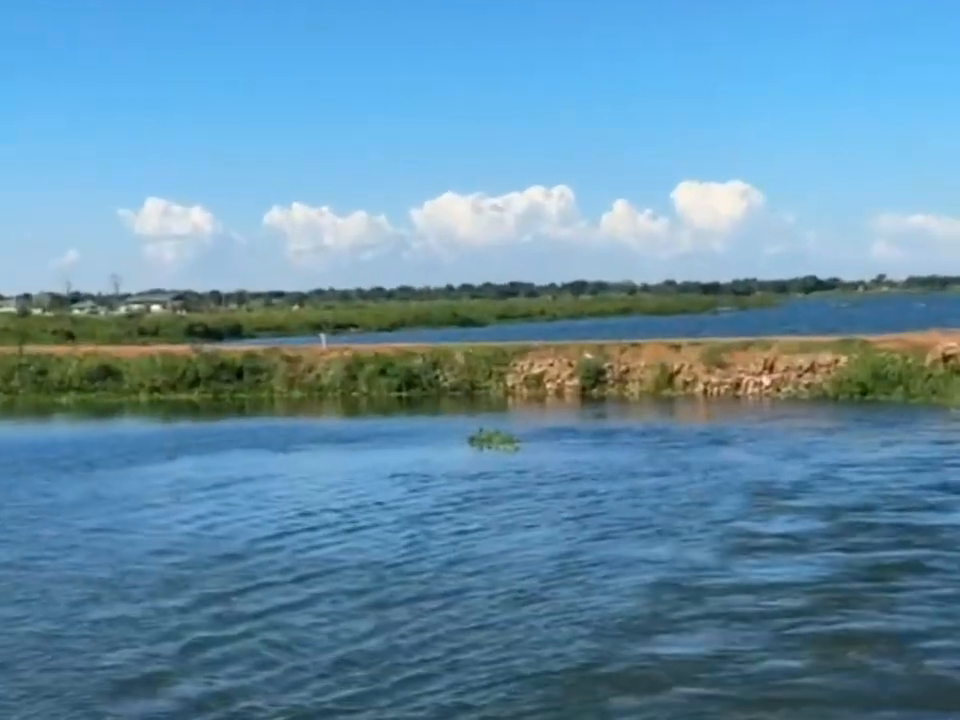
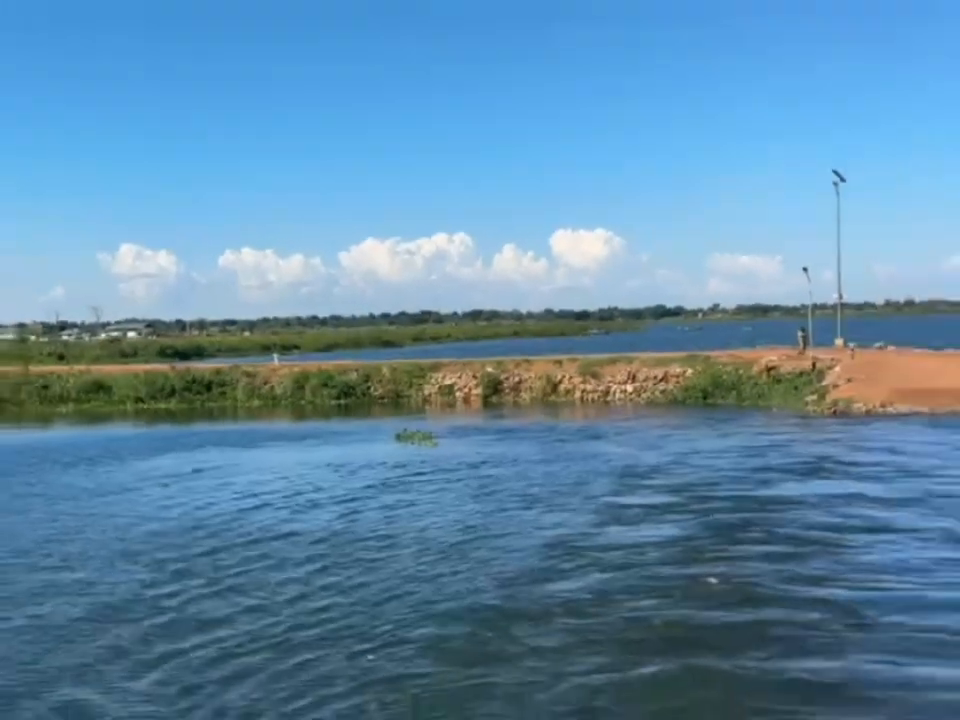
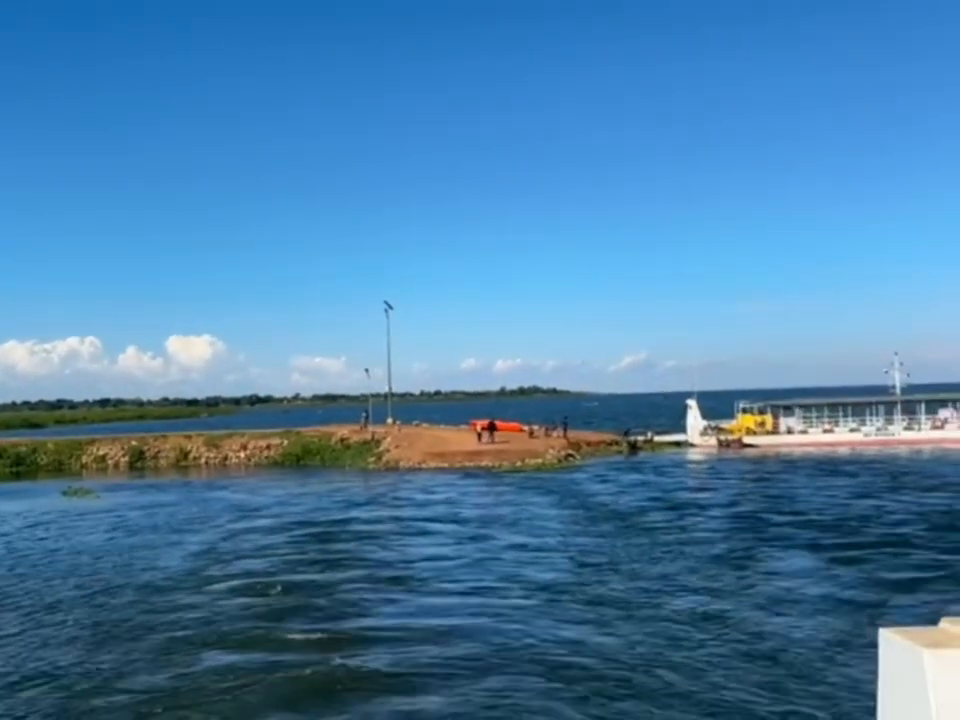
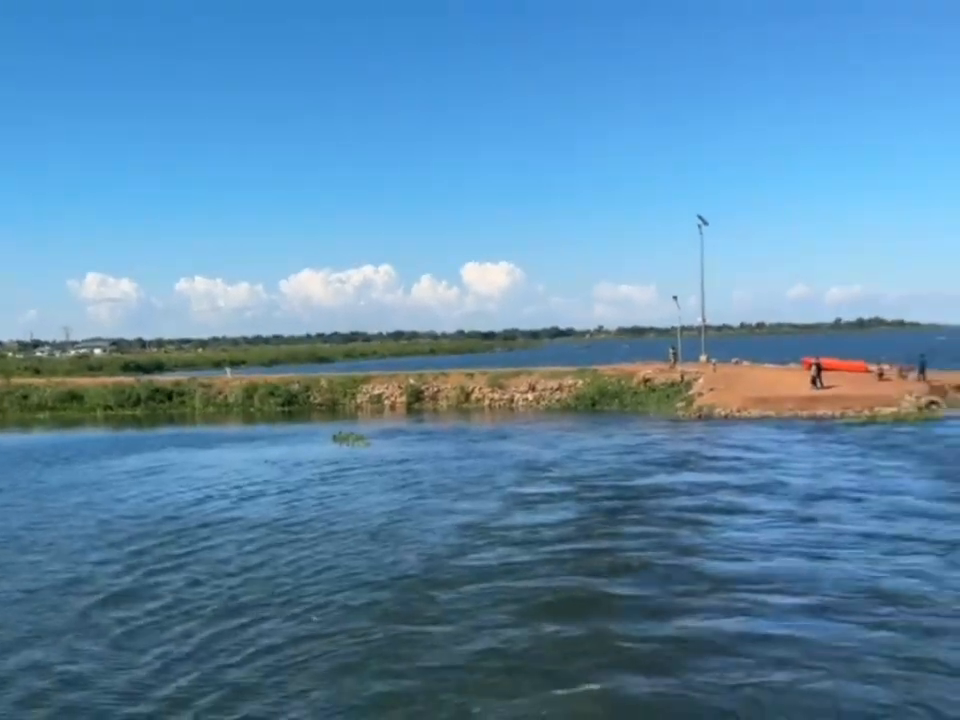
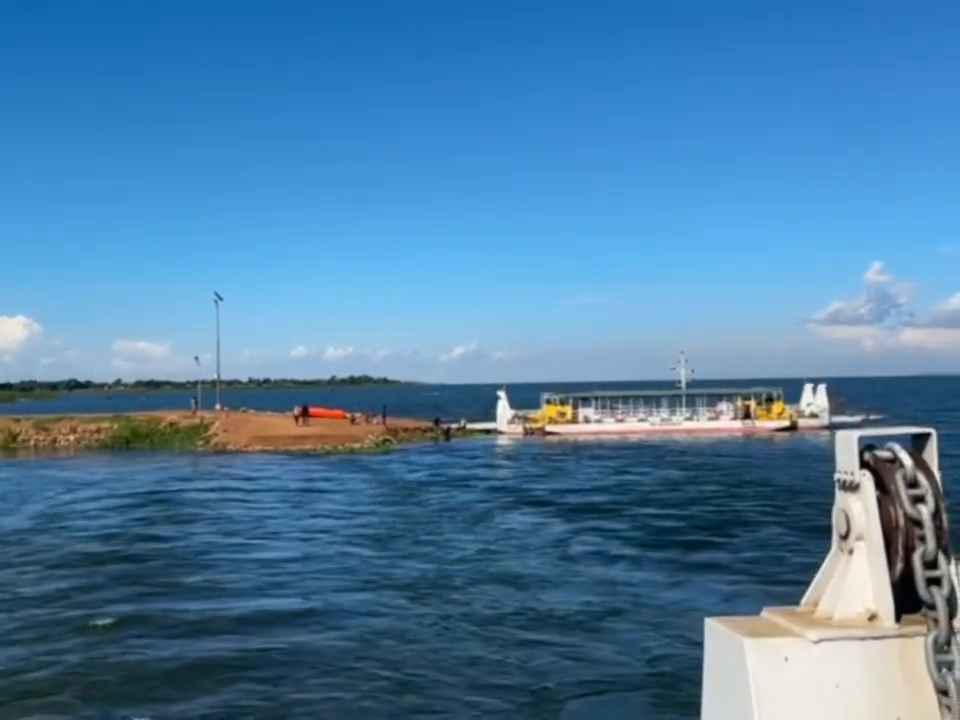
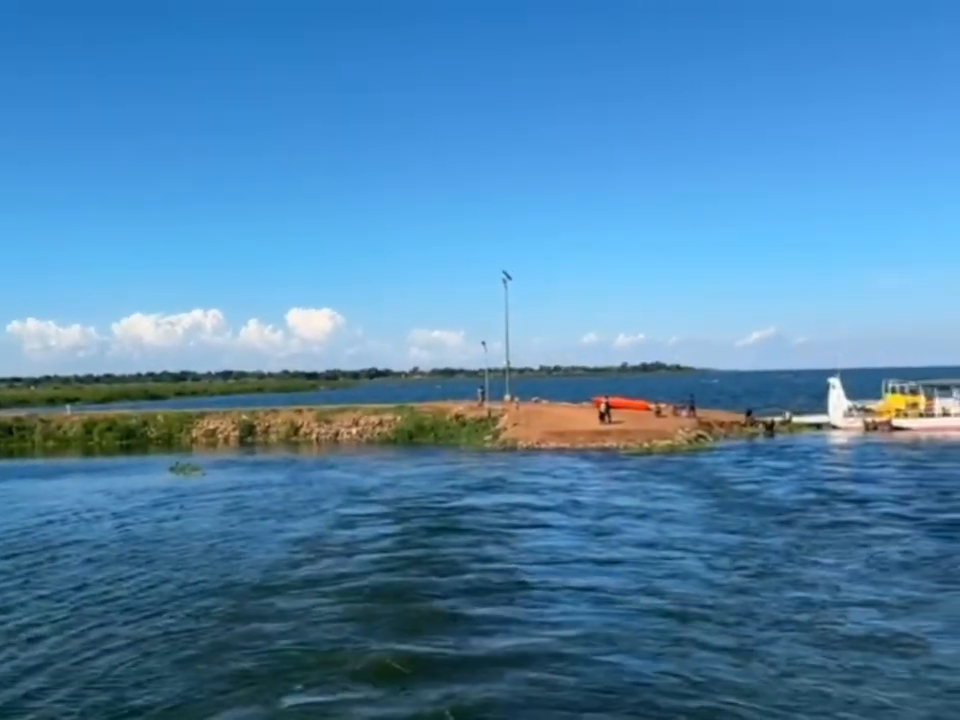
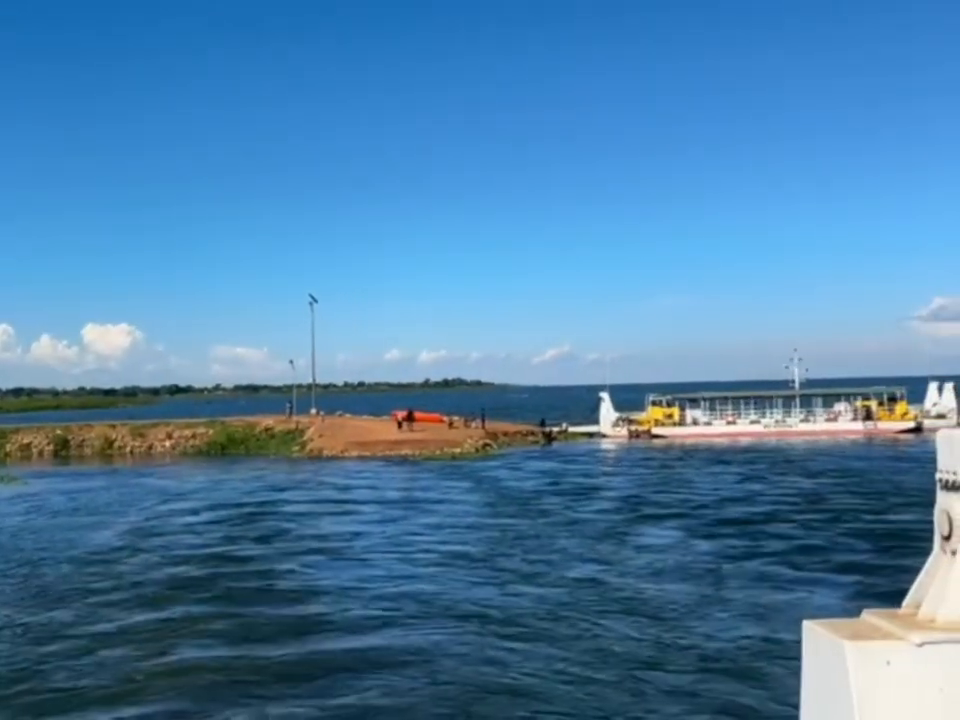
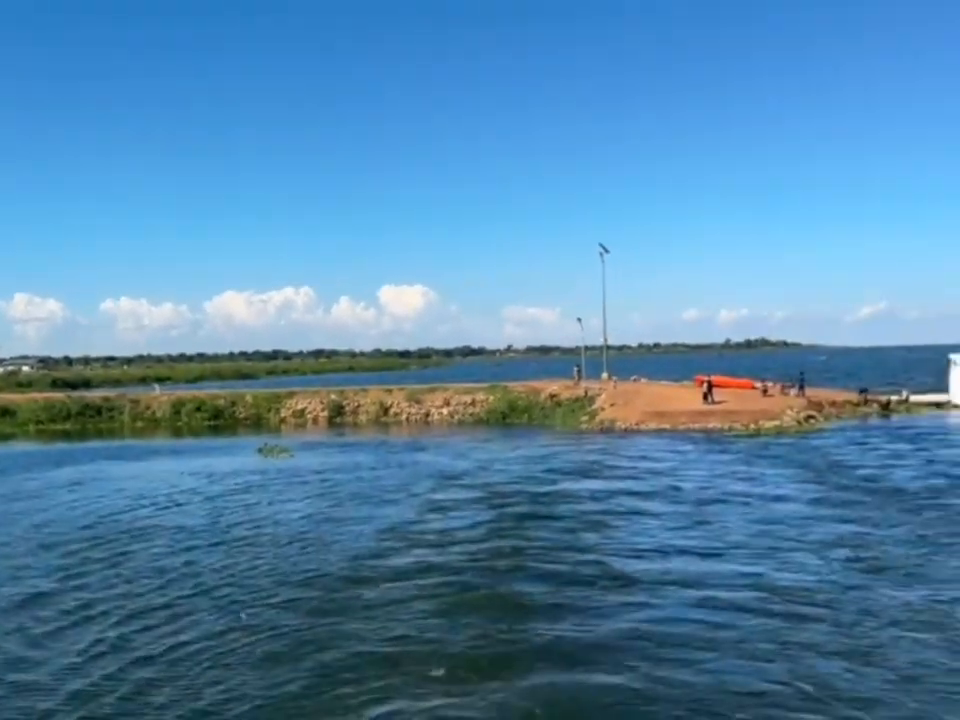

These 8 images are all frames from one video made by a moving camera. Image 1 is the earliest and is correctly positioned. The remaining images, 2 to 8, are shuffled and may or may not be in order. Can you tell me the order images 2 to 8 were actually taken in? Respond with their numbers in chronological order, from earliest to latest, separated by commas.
2, 4, 8, 6, 3, 7, 5
